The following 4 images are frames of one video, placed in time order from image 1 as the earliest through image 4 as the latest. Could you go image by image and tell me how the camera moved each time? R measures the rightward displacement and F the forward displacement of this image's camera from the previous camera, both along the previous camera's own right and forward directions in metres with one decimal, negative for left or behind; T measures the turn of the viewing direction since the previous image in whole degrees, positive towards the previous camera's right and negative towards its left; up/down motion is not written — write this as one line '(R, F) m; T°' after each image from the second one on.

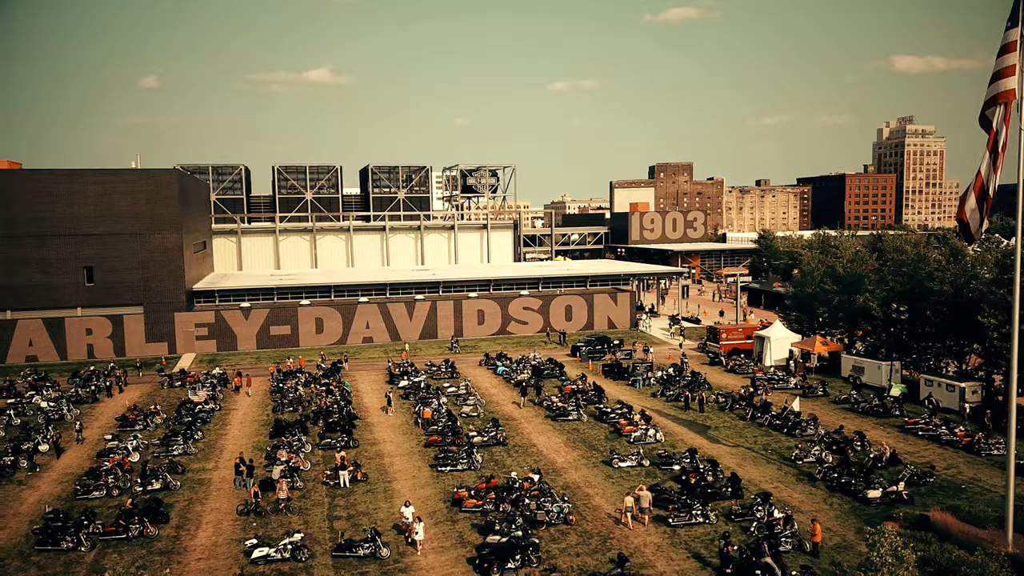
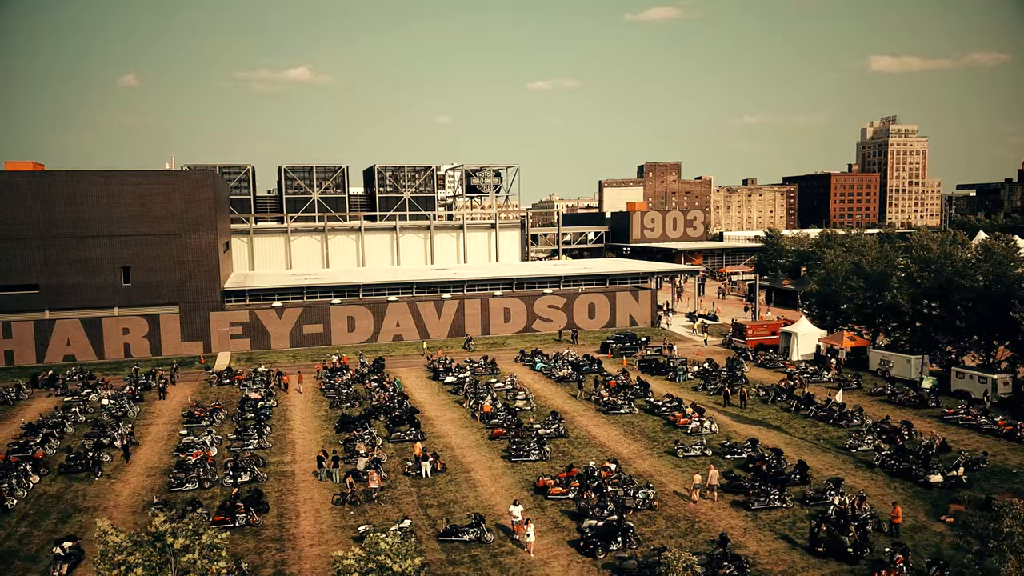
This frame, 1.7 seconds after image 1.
(-3.7, -1.2) m; +1°
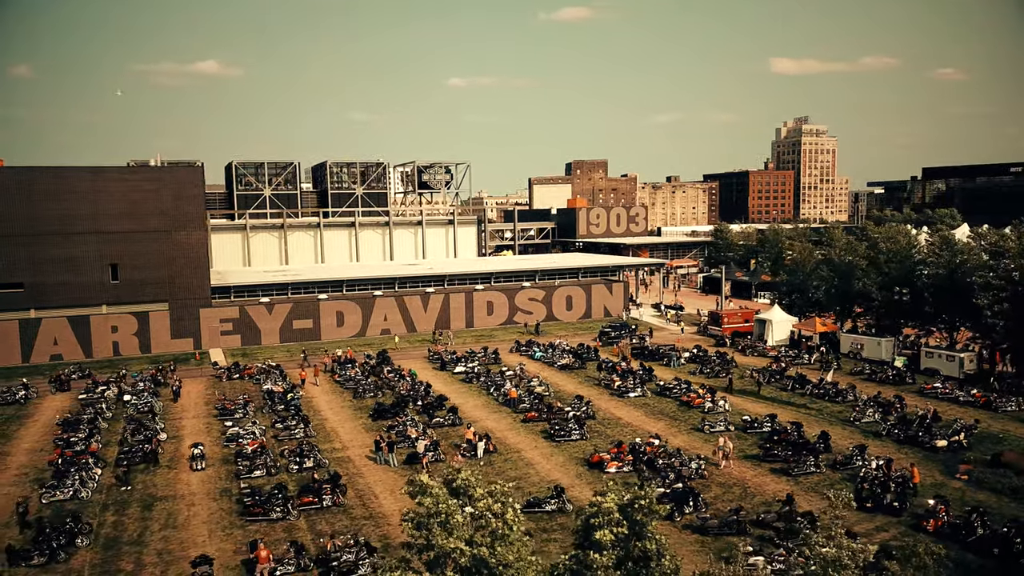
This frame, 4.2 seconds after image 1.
(-5.4, -1.7) m; +6°
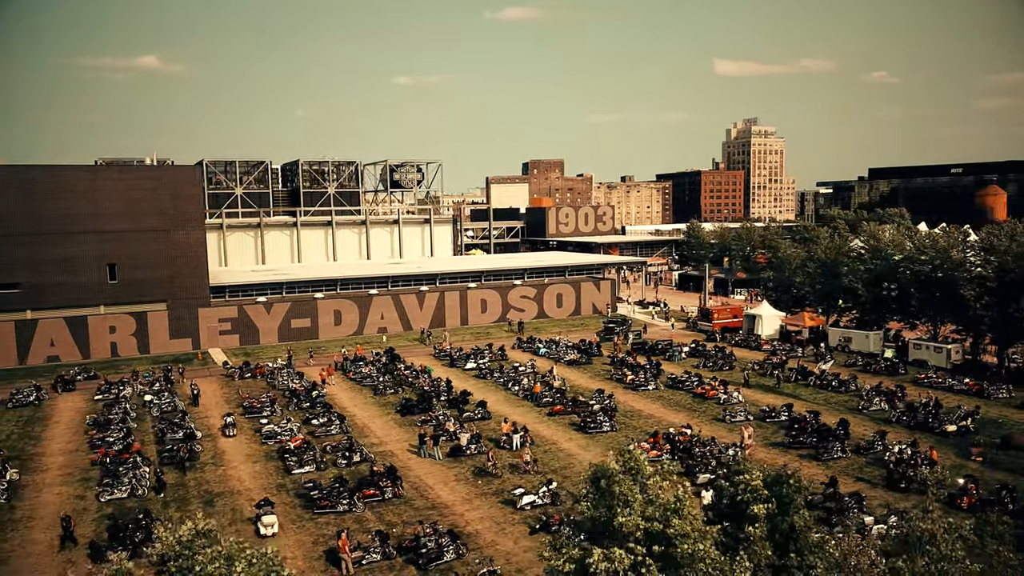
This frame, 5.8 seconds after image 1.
(-3.8, -0.9) m; +3°
